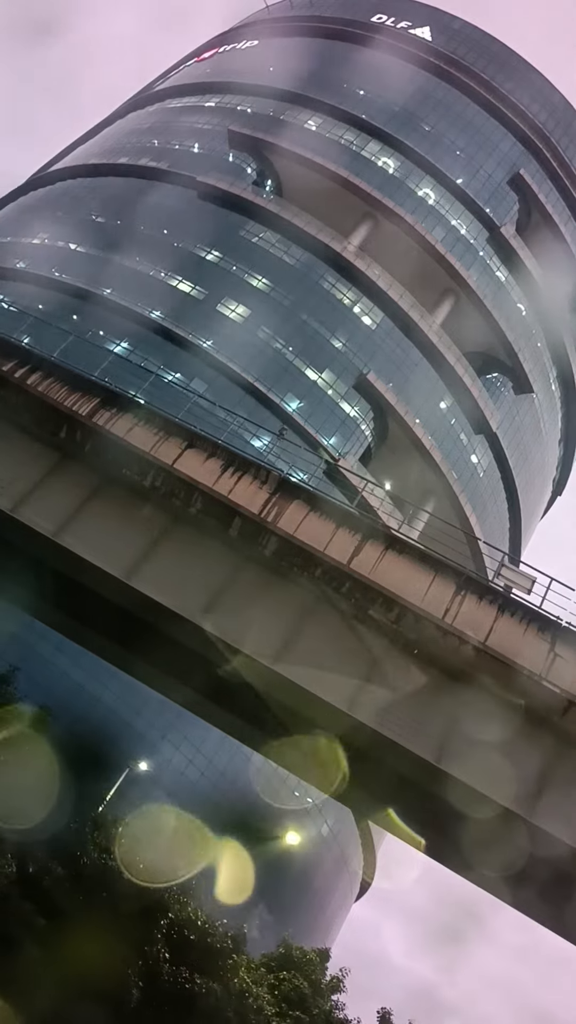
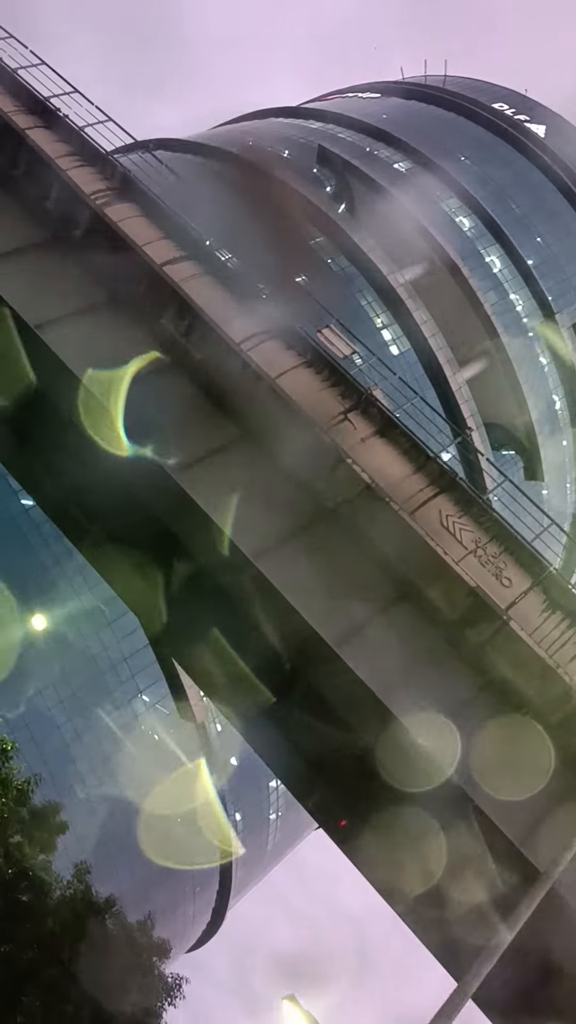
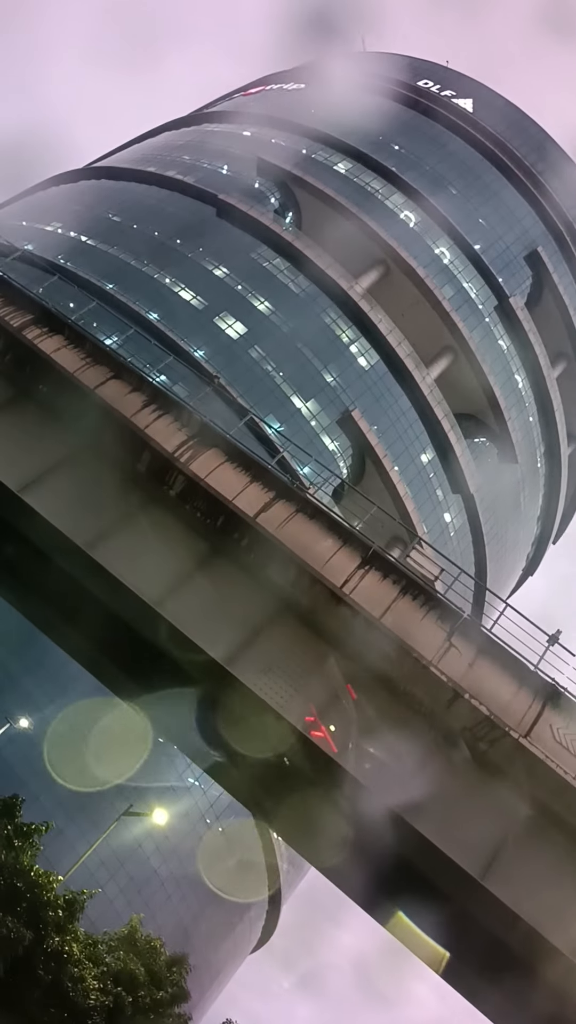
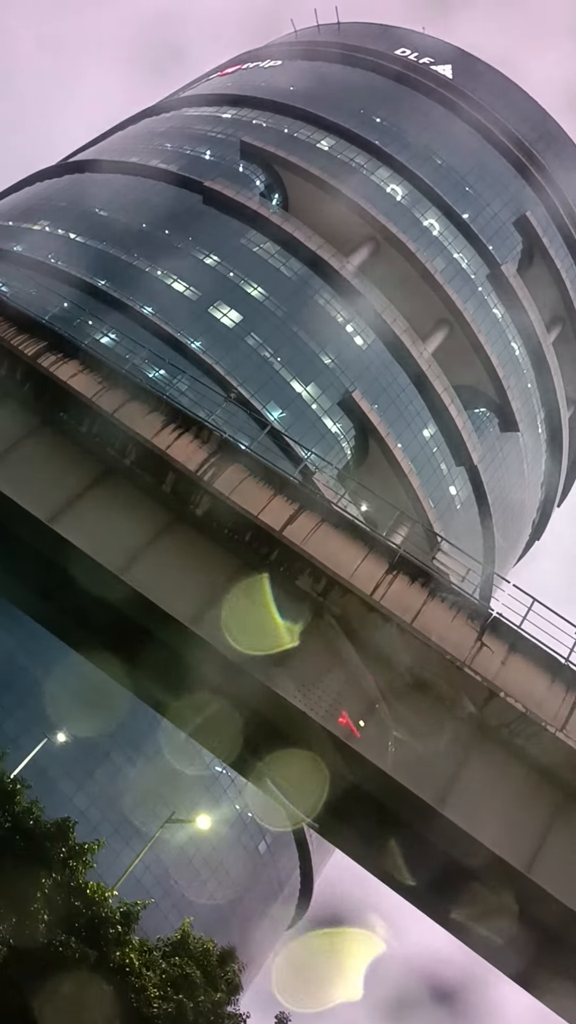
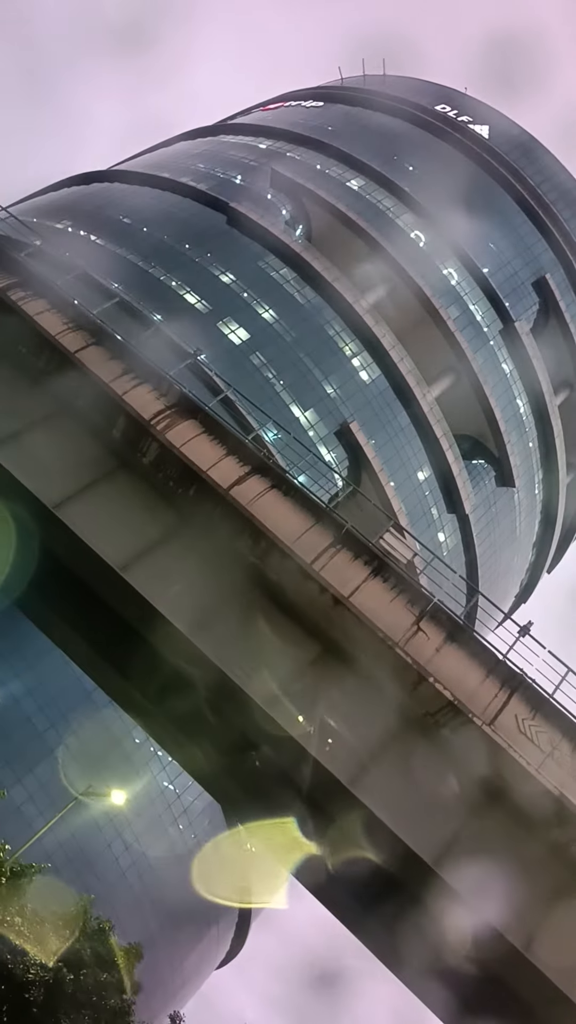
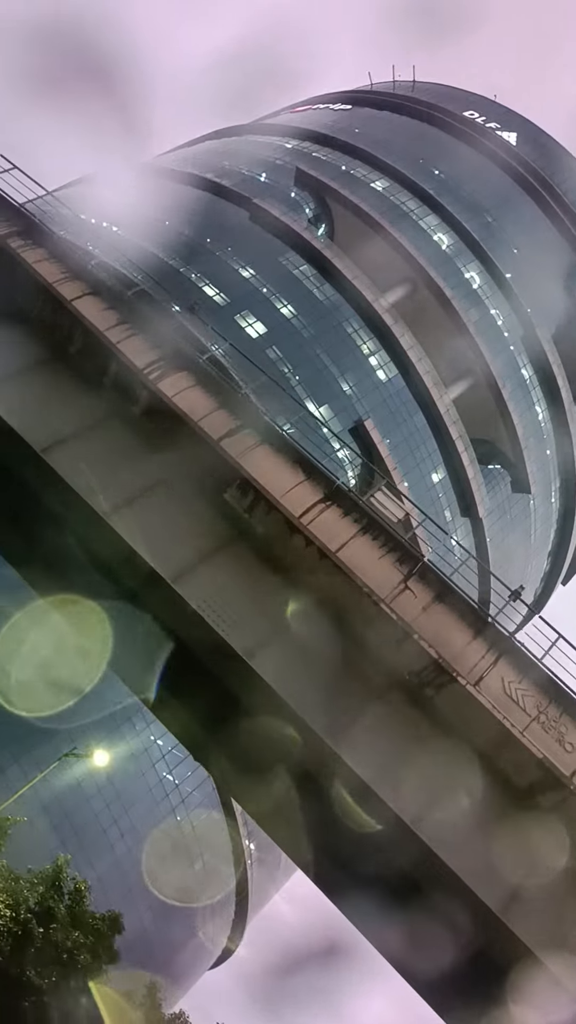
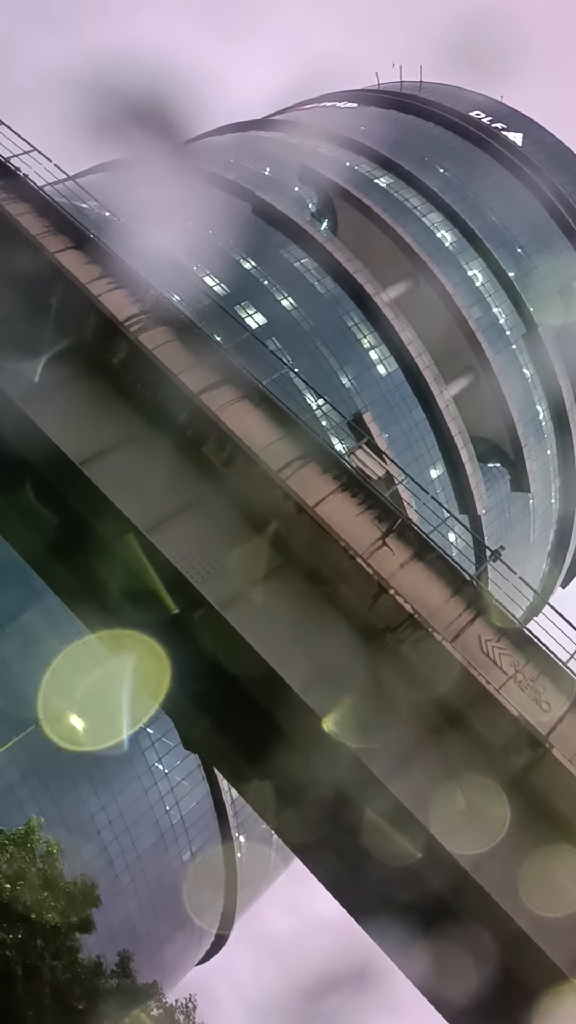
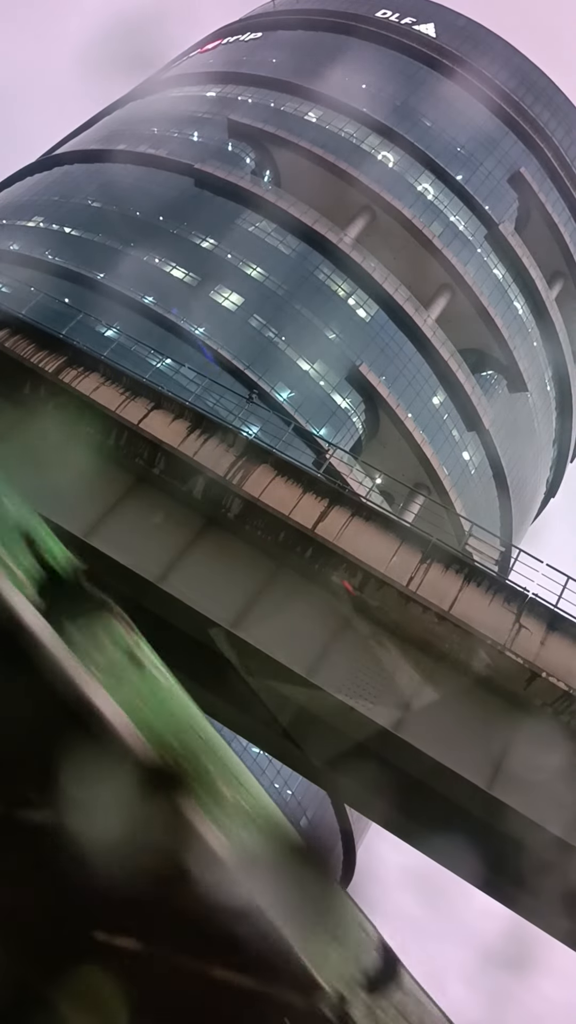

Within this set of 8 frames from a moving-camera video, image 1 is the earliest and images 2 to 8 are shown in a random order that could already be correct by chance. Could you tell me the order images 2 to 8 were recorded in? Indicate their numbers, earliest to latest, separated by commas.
8, 4, 3, 5, 6, 7, 2
